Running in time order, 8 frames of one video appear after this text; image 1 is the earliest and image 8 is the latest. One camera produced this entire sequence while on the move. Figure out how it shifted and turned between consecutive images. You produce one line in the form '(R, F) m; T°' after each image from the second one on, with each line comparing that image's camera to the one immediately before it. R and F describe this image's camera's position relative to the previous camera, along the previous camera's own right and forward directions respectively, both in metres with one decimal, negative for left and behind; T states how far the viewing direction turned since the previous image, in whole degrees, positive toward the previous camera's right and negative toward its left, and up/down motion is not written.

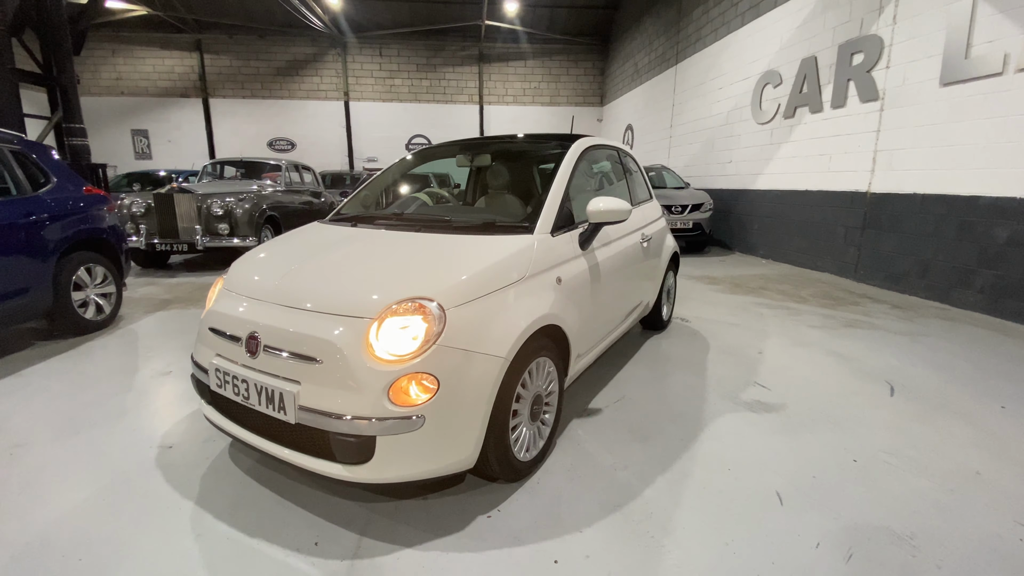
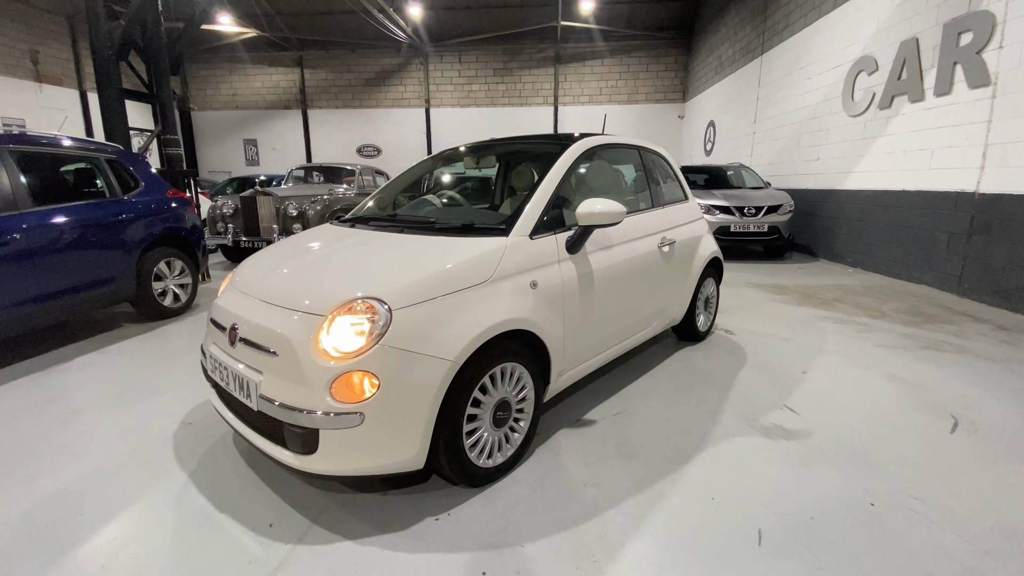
(+0.4, +0.1) m; -10°
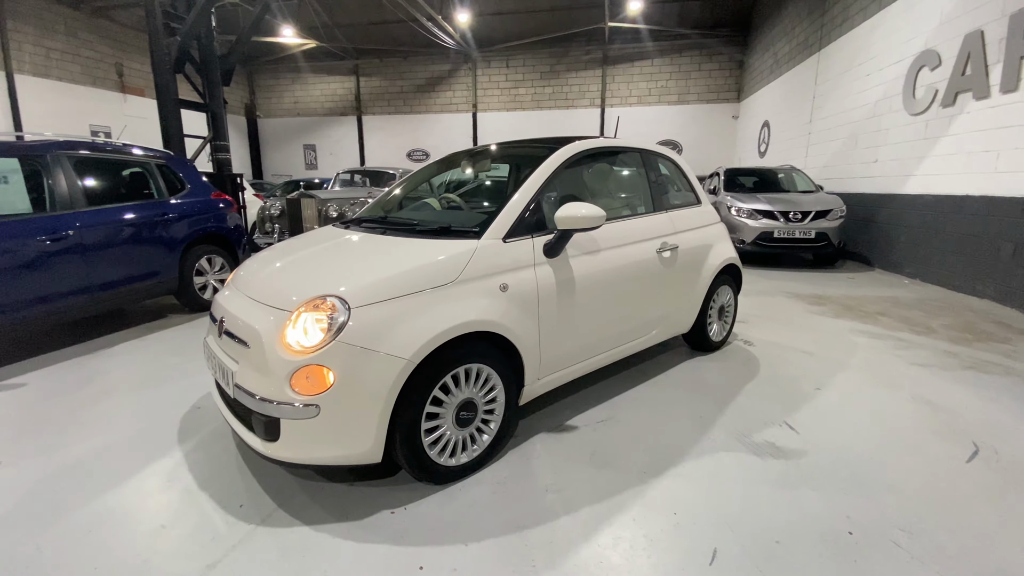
(+0.3, 0.0) m; -6°
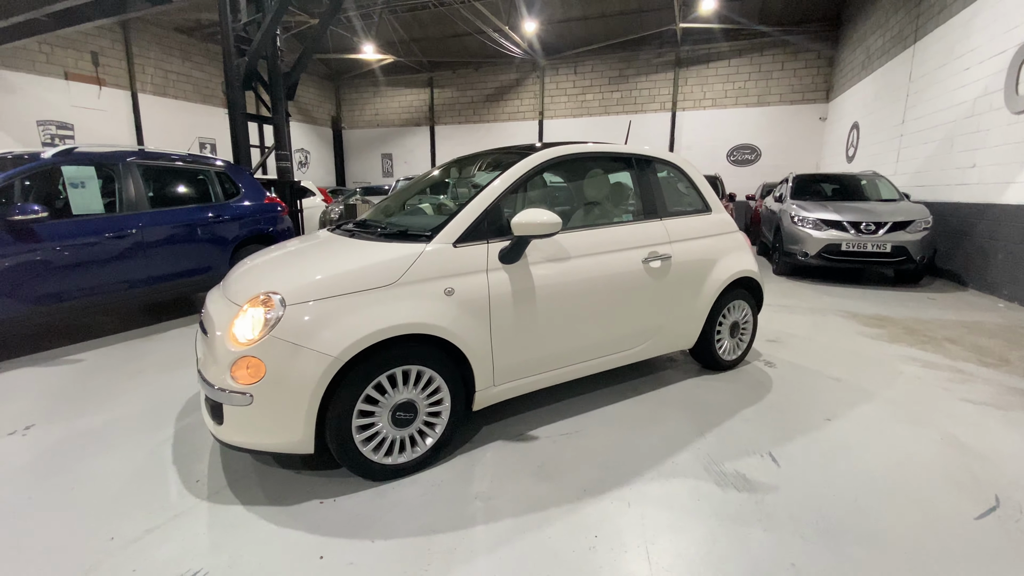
(+0.5, 0.0) m; -9°
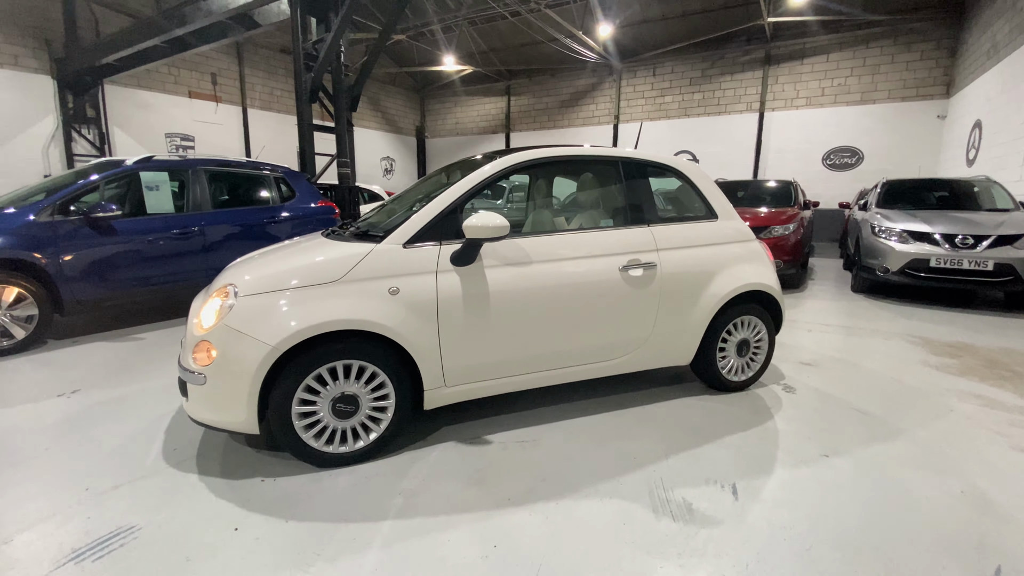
(+0.6, +0.1) m; -10°
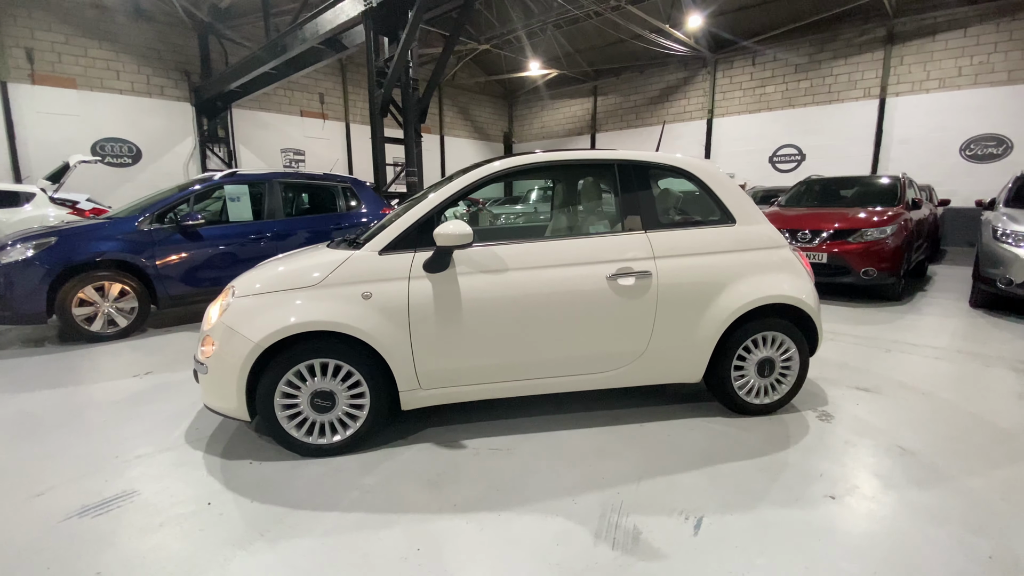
(+0.6, +0.1) m; -12°
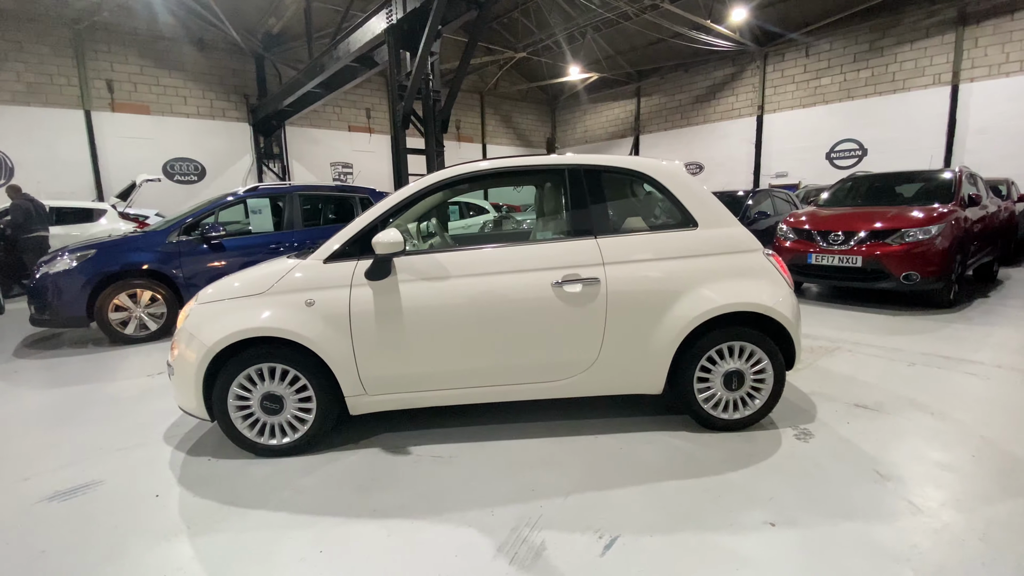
(+0.5, 0.0) m; -7°
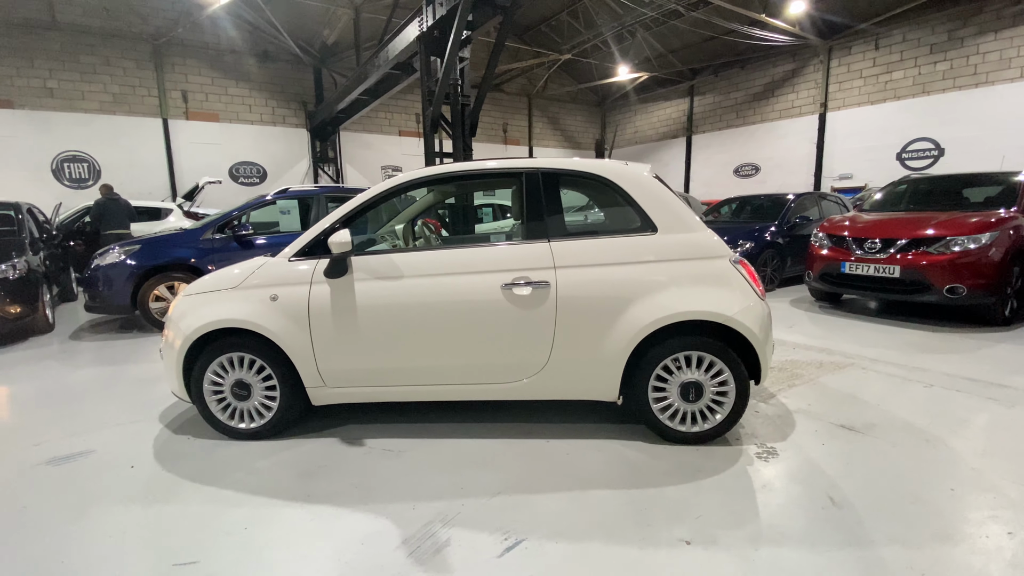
(+0.5, 0.0) m; -7°
